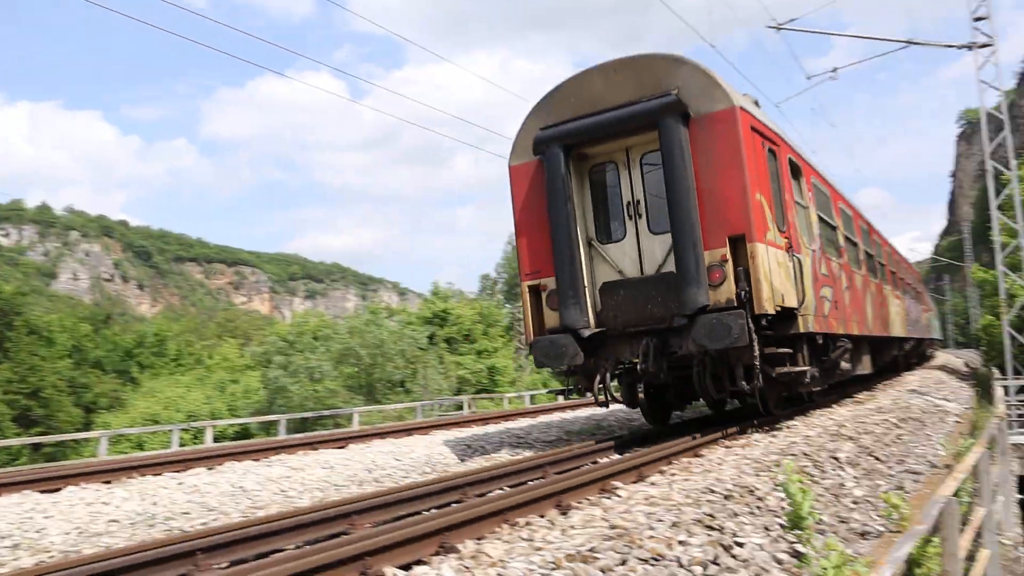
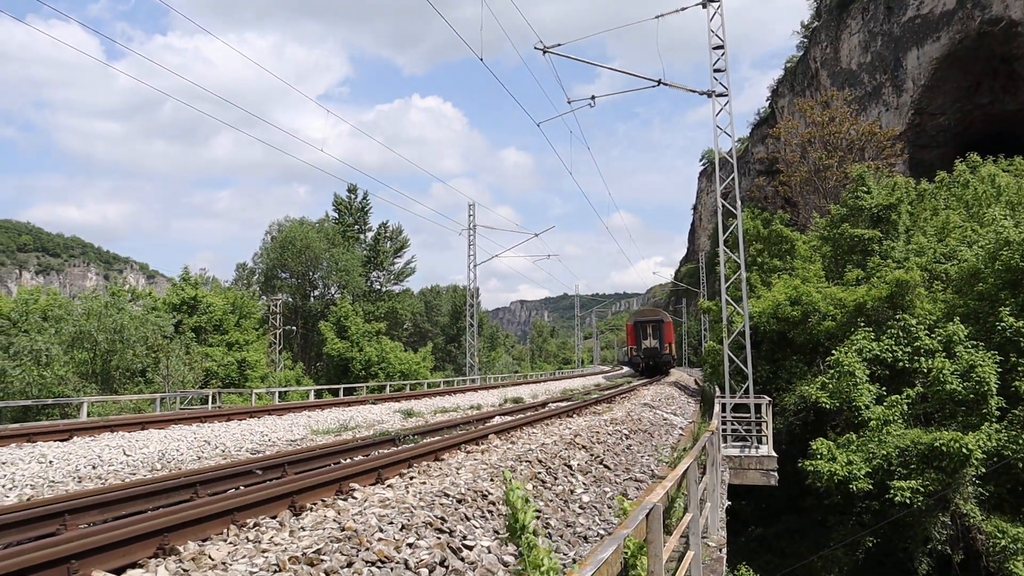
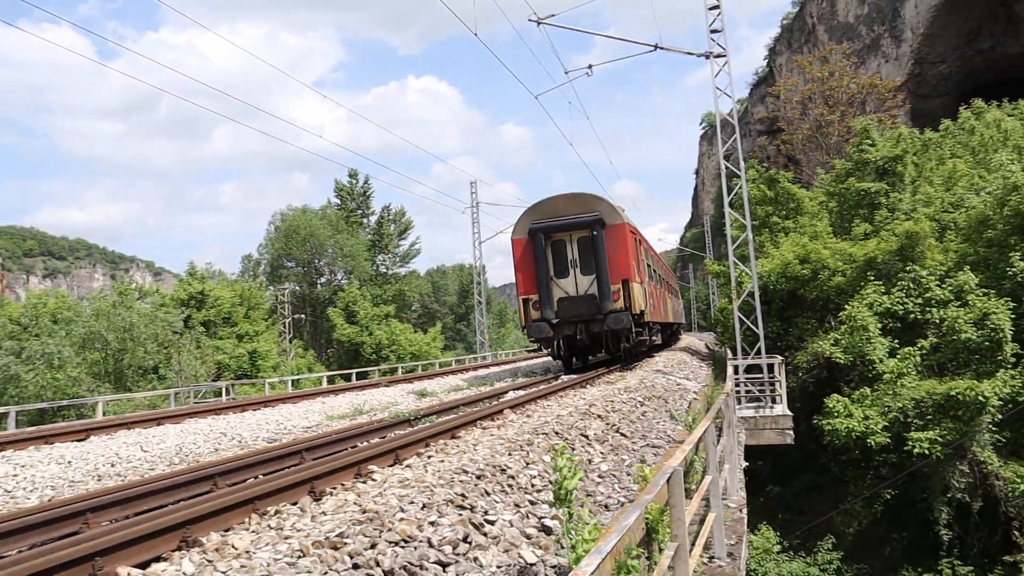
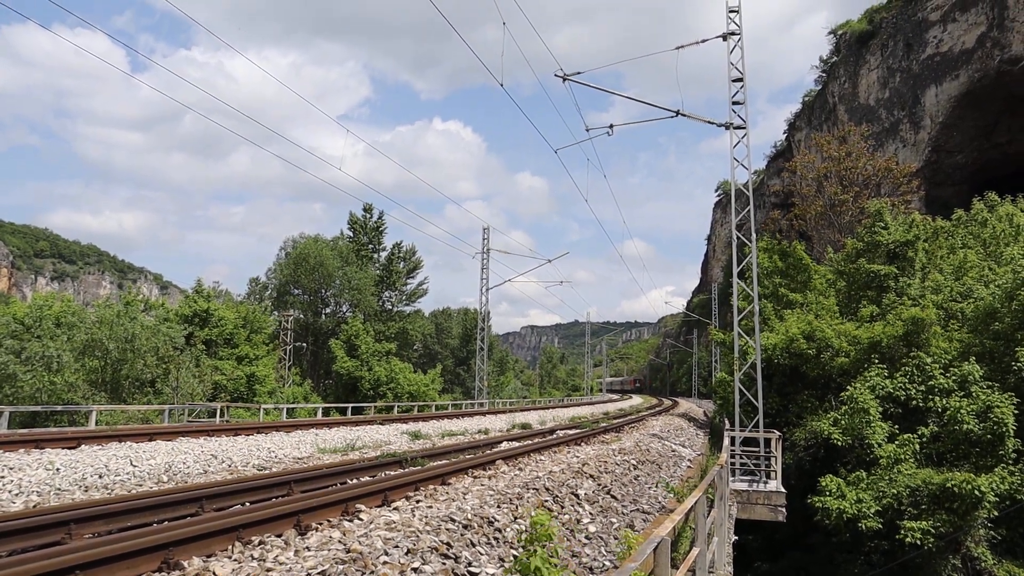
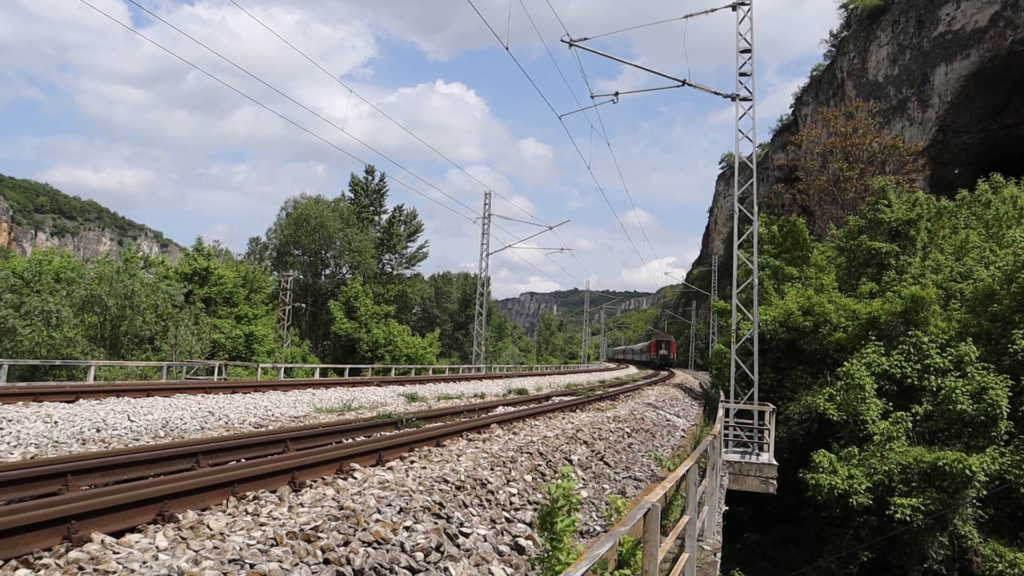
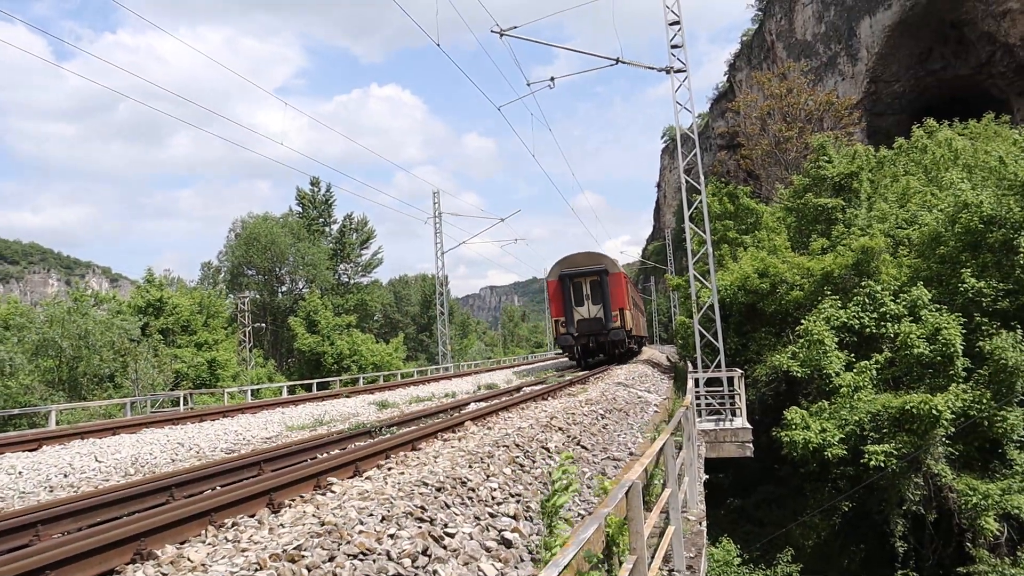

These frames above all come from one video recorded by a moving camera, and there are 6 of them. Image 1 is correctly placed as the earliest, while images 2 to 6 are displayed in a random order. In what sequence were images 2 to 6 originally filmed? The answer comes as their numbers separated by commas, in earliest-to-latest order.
3, 6, 2, 5, 4
